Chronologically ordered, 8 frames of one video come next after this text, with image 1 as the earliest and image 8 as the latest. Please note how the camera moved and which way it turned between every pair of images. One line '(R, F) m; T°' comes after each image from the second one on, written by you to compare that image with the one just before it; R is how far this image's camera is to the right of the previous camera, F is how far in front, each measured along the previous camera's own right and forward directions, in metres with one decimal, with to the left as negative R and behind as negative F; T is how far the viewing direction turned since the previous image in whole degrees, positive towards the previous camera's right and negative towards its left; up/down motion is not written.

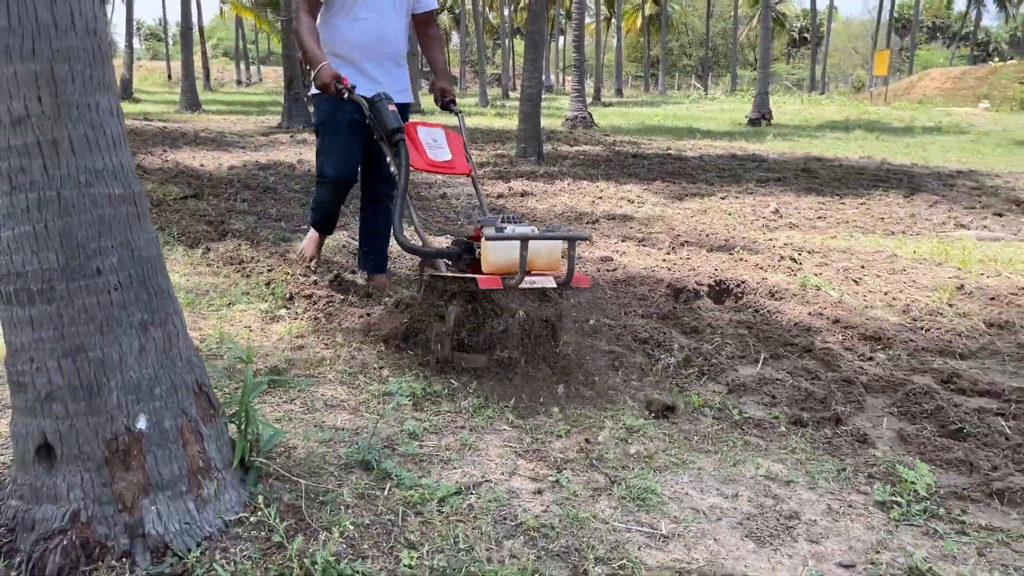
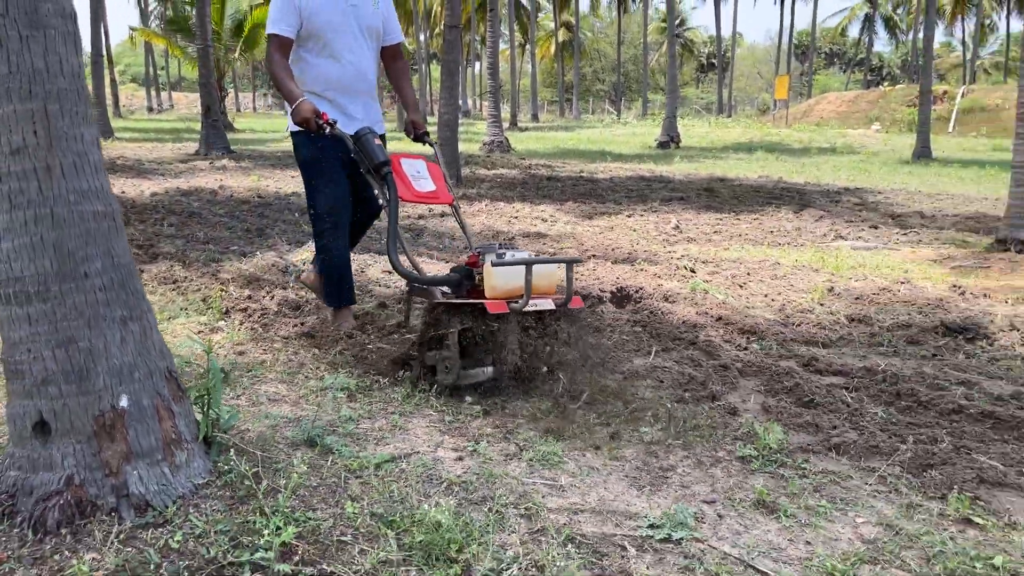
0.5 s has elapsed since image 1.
(0.0, -0.4) m; +5°
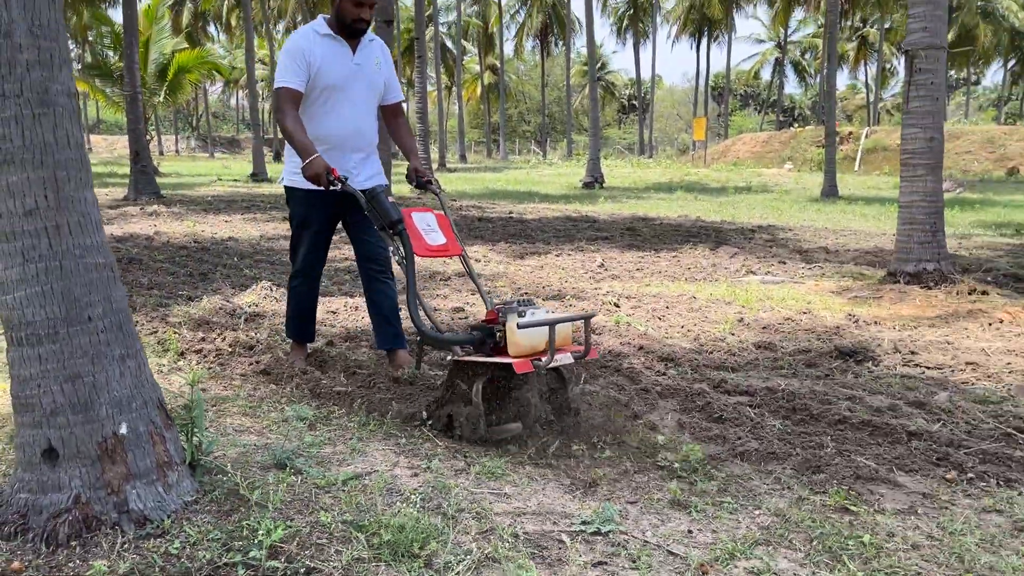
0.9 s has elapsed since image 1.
(0.0, -0.3) m; +5°
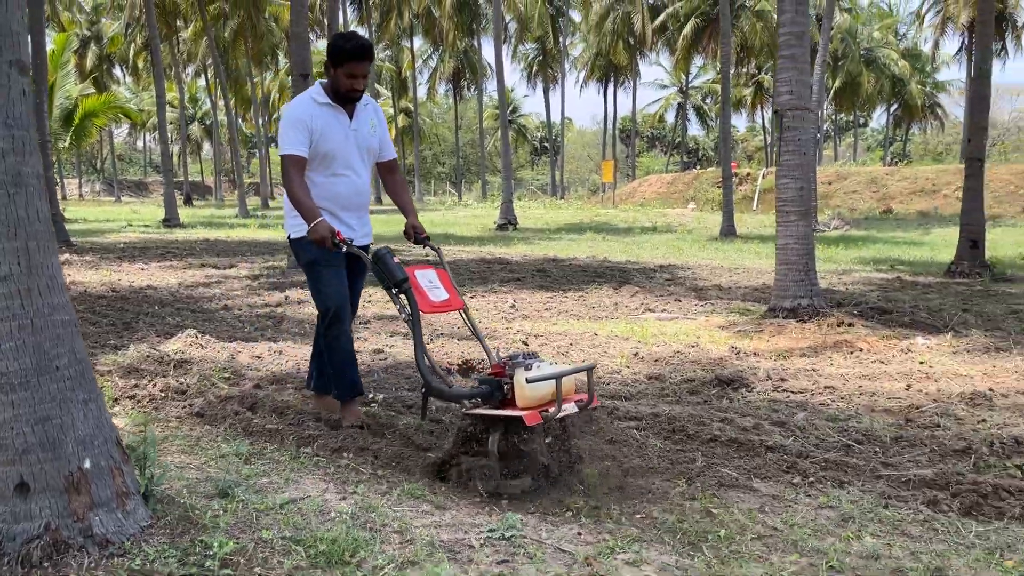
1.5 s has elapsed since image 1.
(0.0, -0.4) m; +6°
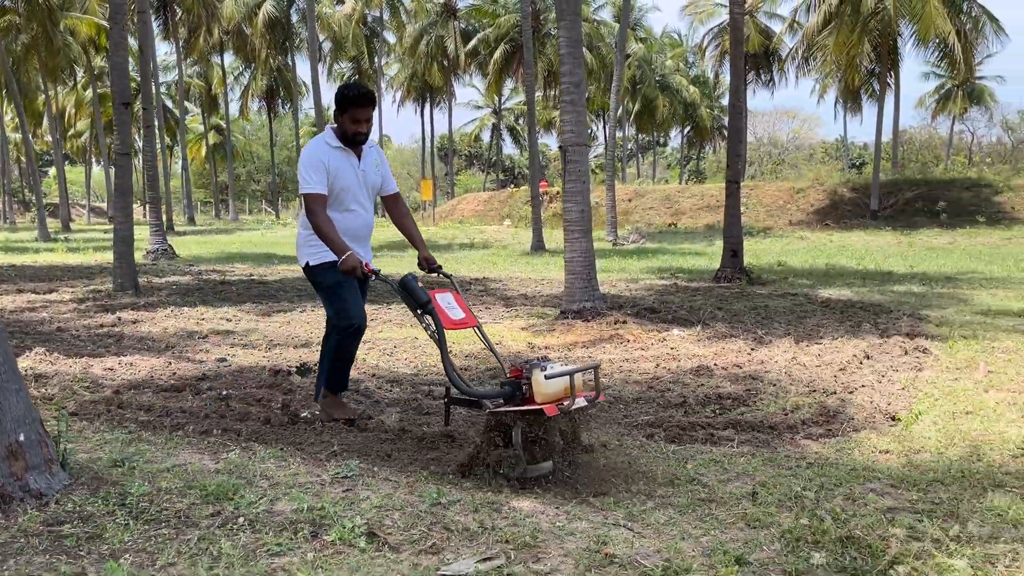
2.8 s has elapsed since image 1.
(-0.1, -1.0) m; +12°
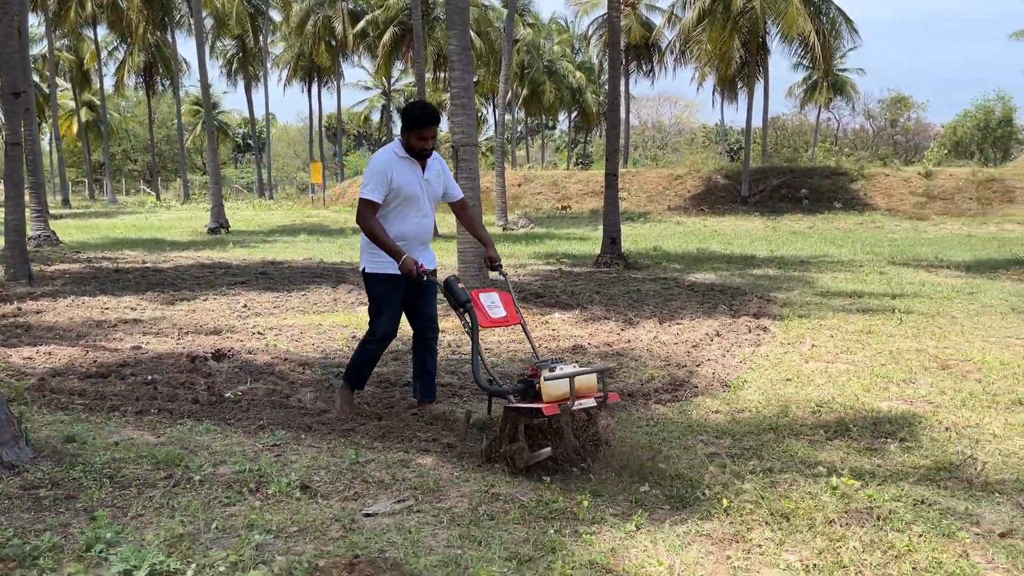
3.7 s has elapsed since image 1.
(-0.1, -0.7) m; +7°
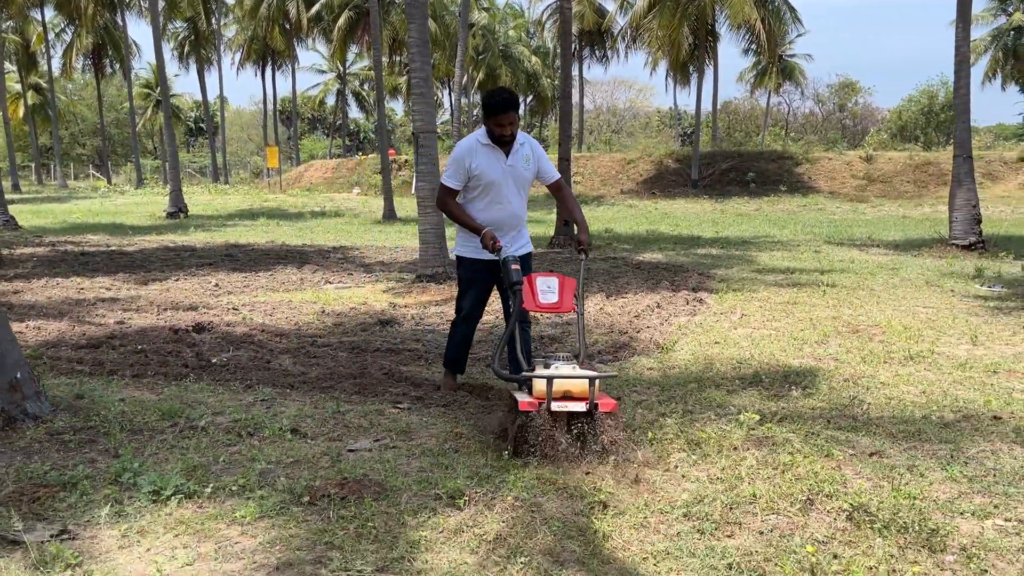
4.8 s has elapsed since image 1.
(0.0, -0.6) m; +3°
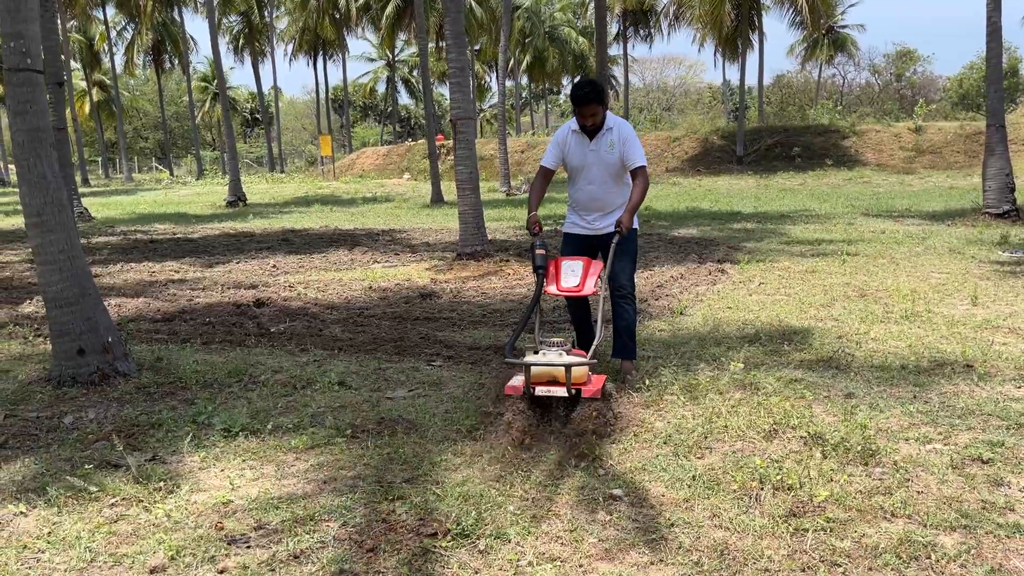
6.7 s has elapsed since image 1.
(+0.2, -0.6) m; -4°
